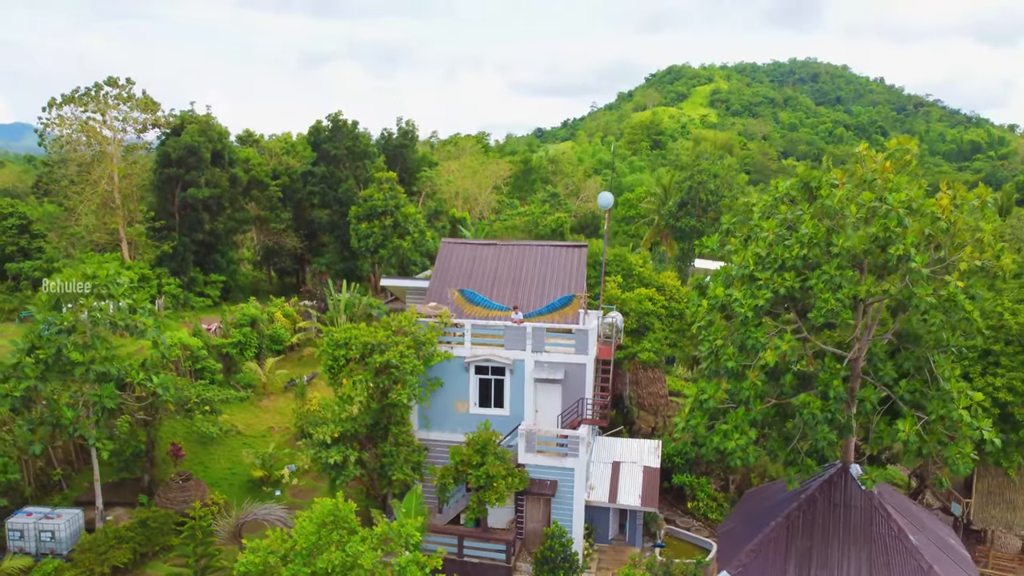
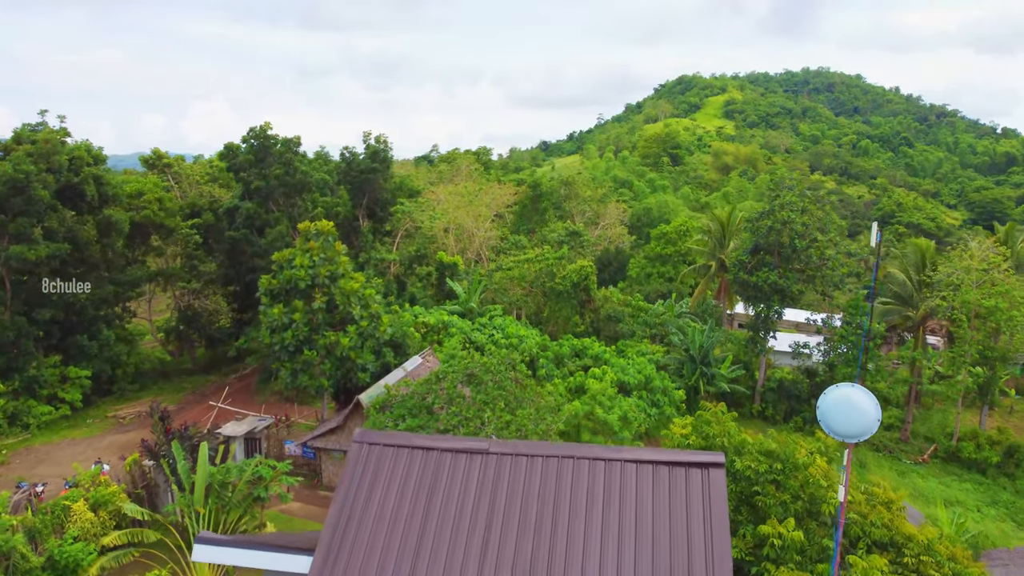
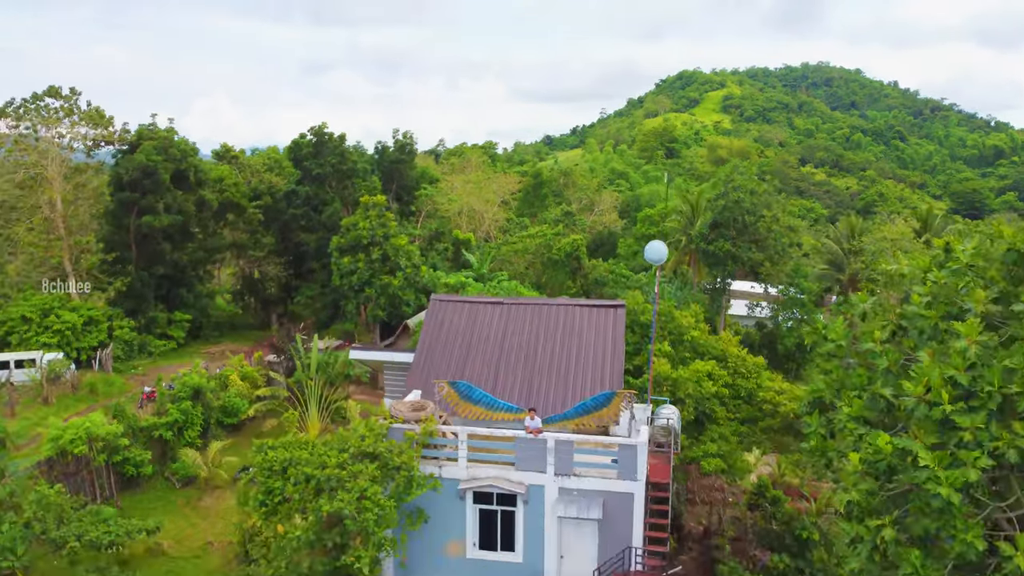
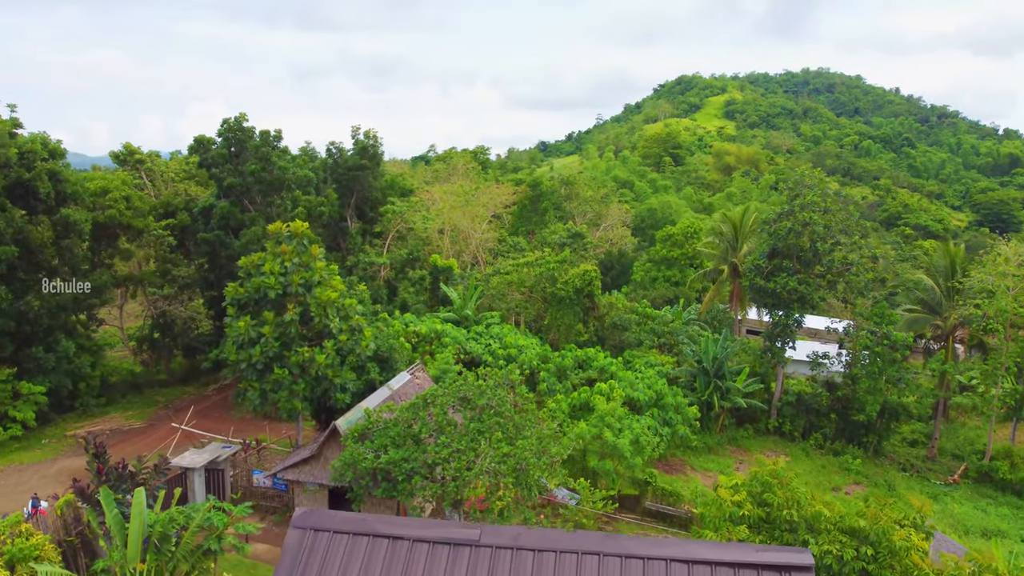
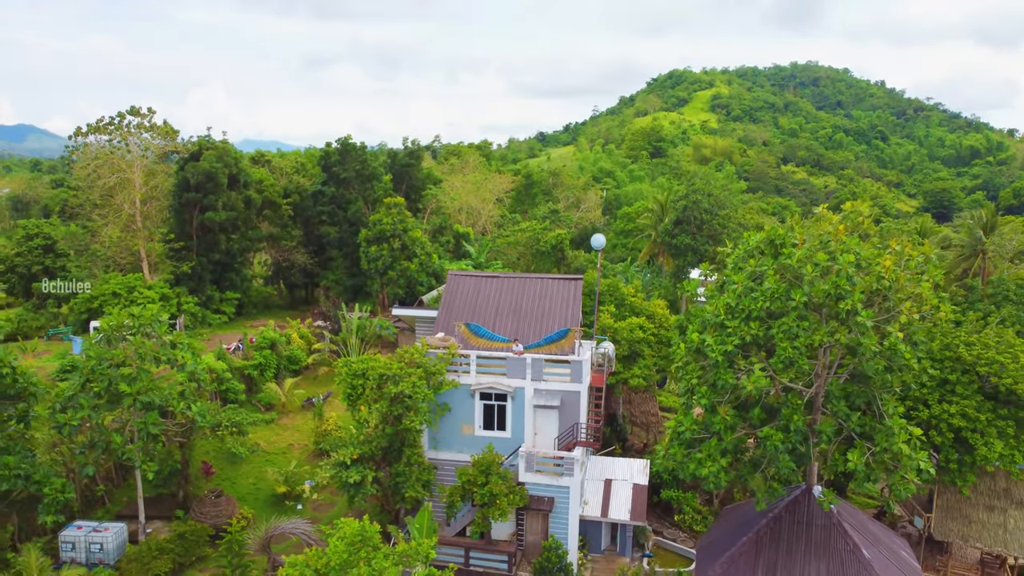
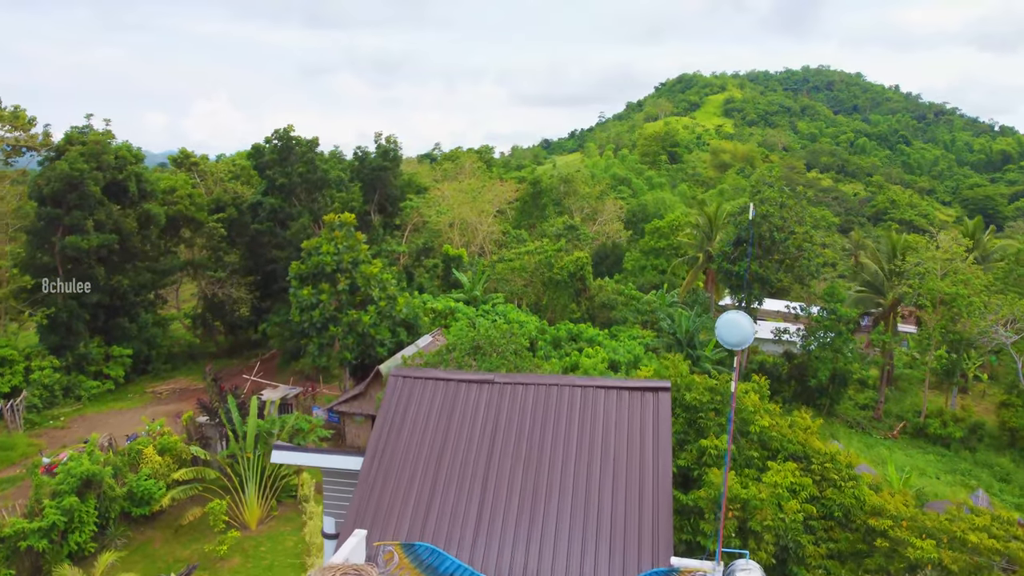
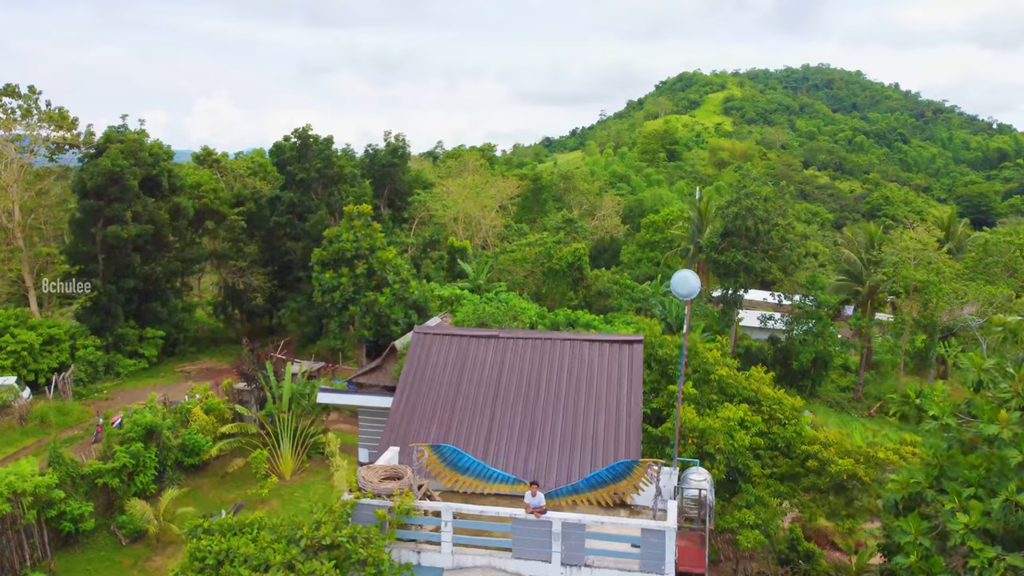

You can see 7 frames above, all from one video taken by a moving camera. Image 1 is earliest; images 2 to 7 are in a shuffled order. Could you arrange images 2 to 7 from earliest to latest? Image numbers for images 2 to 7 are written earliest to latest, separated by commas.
5, 3, 7, 6, 2, 4
